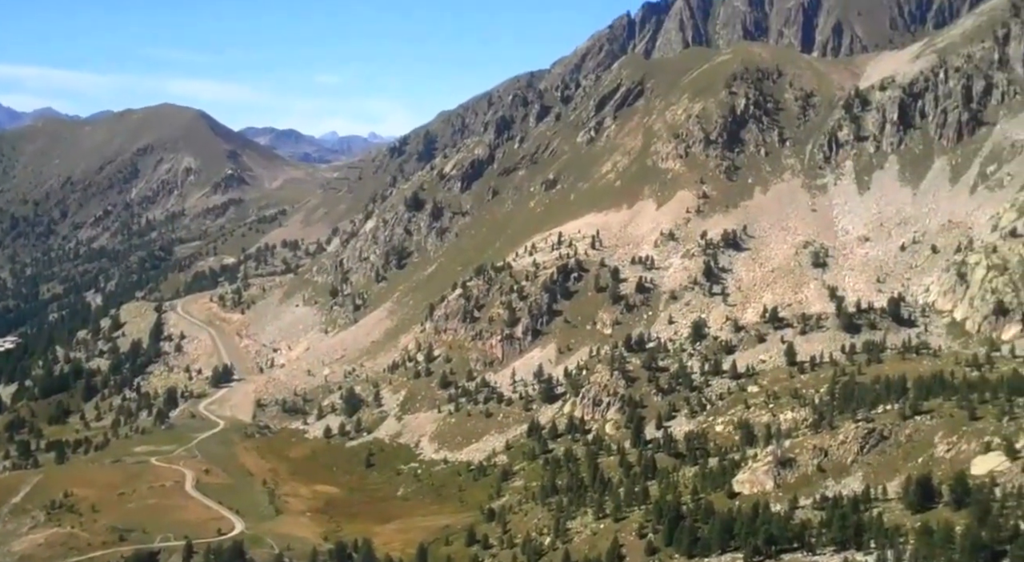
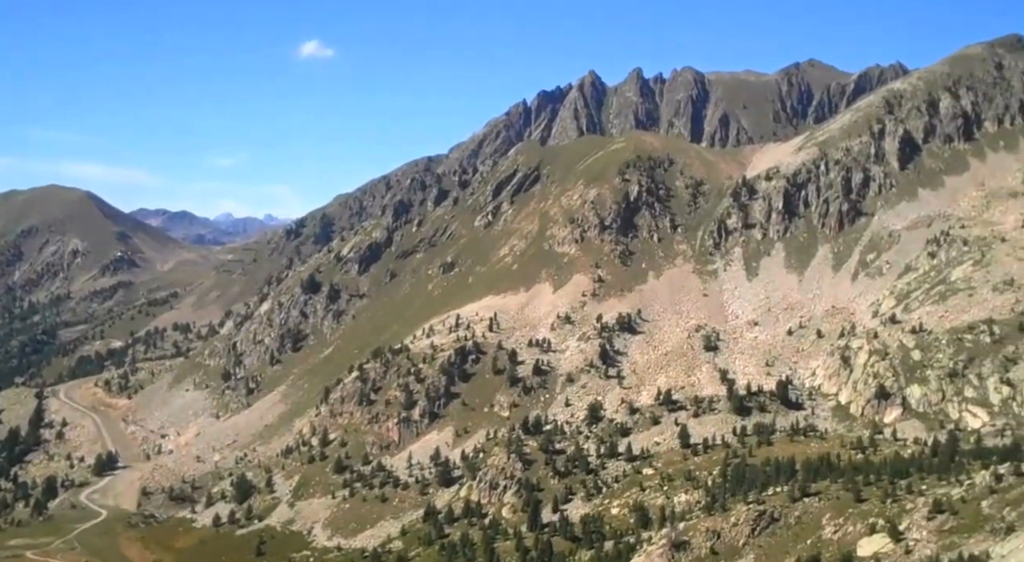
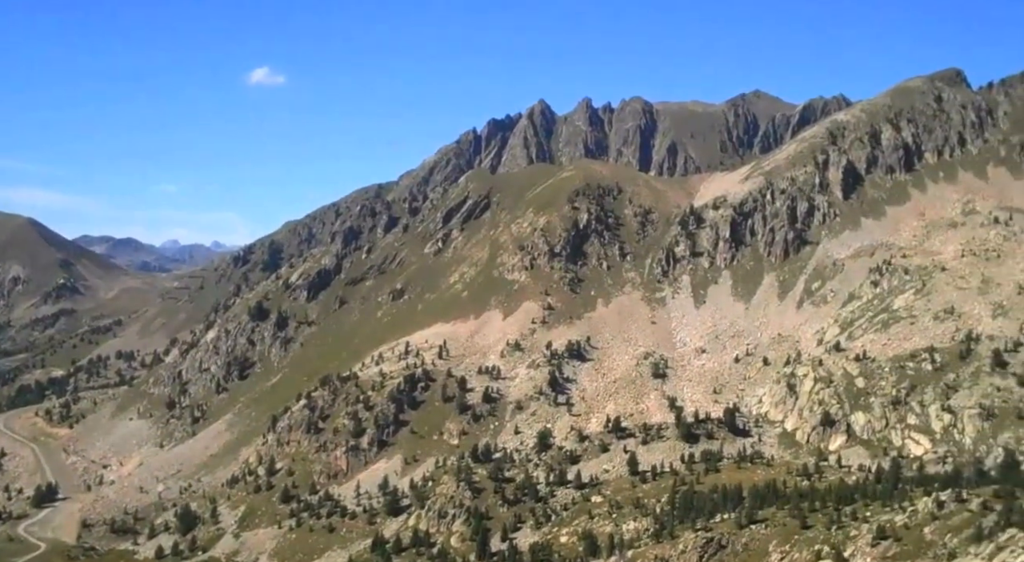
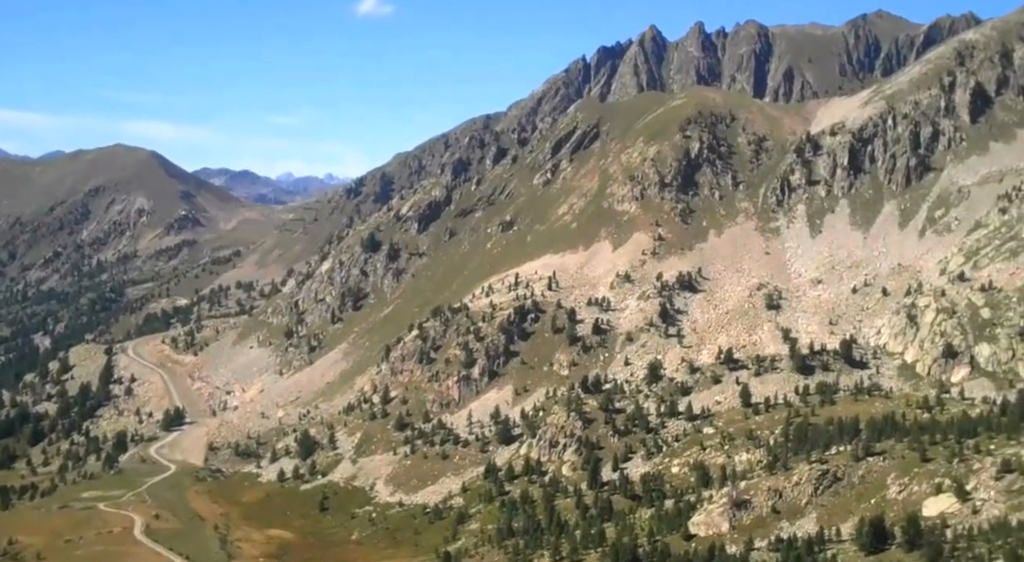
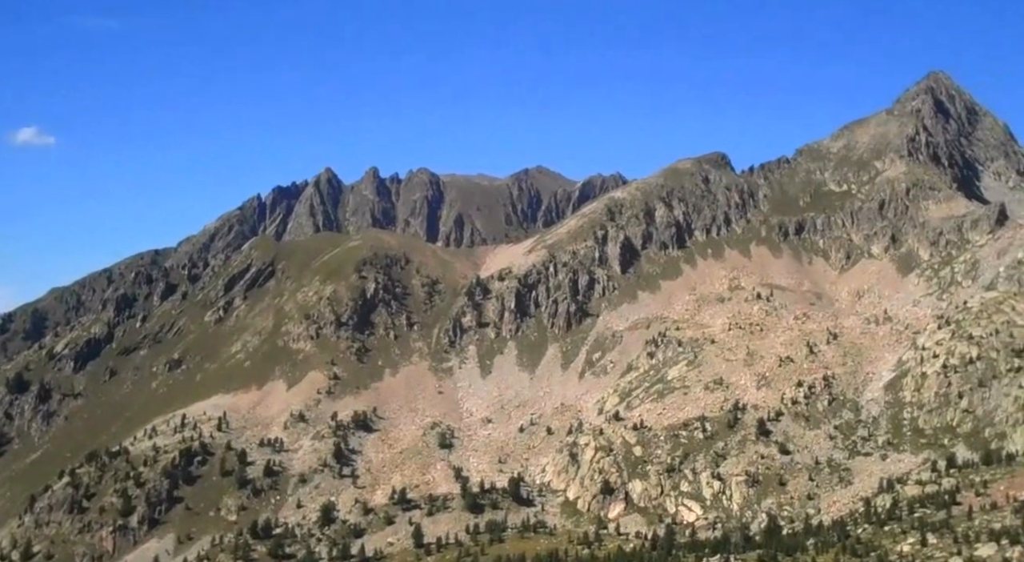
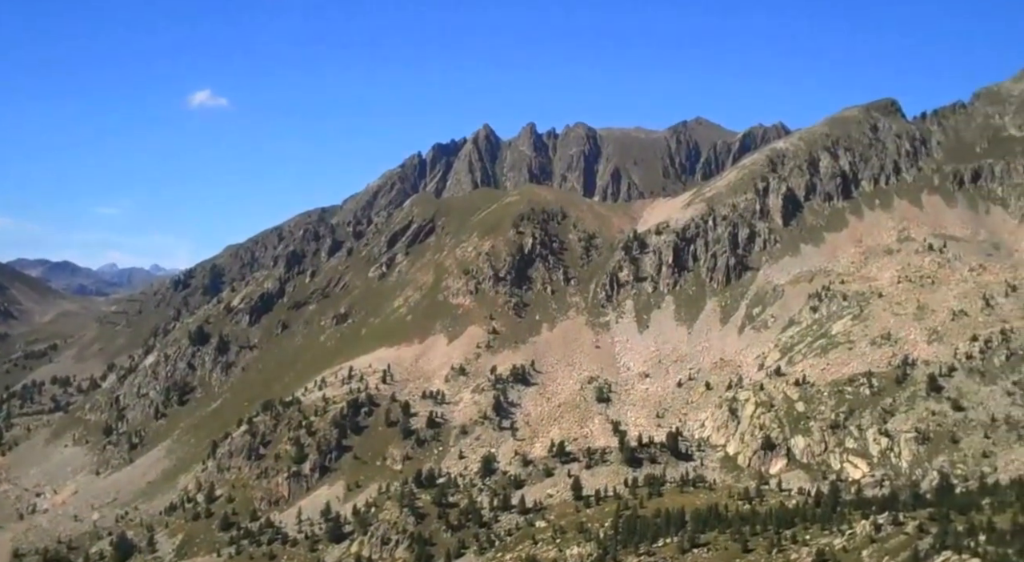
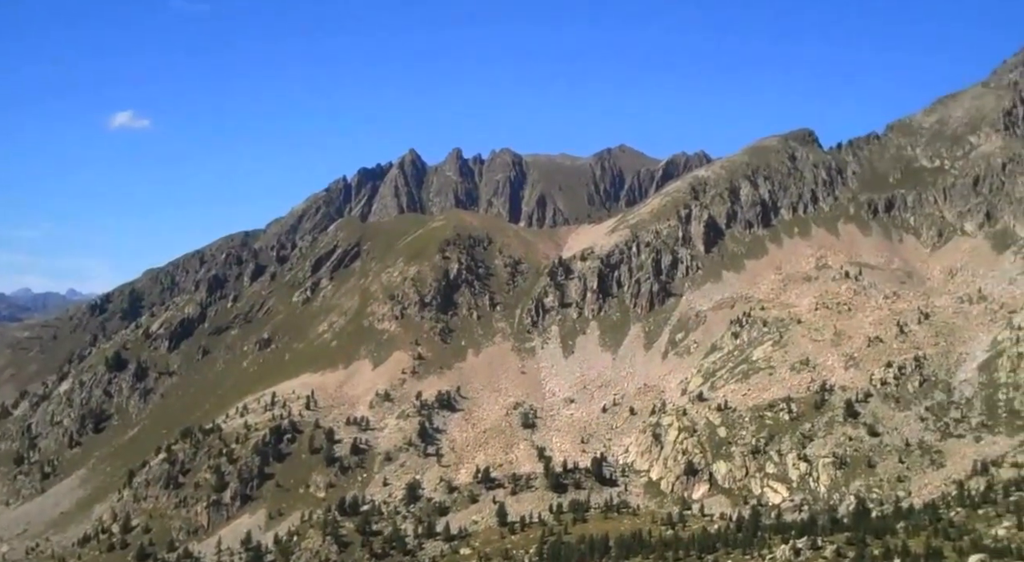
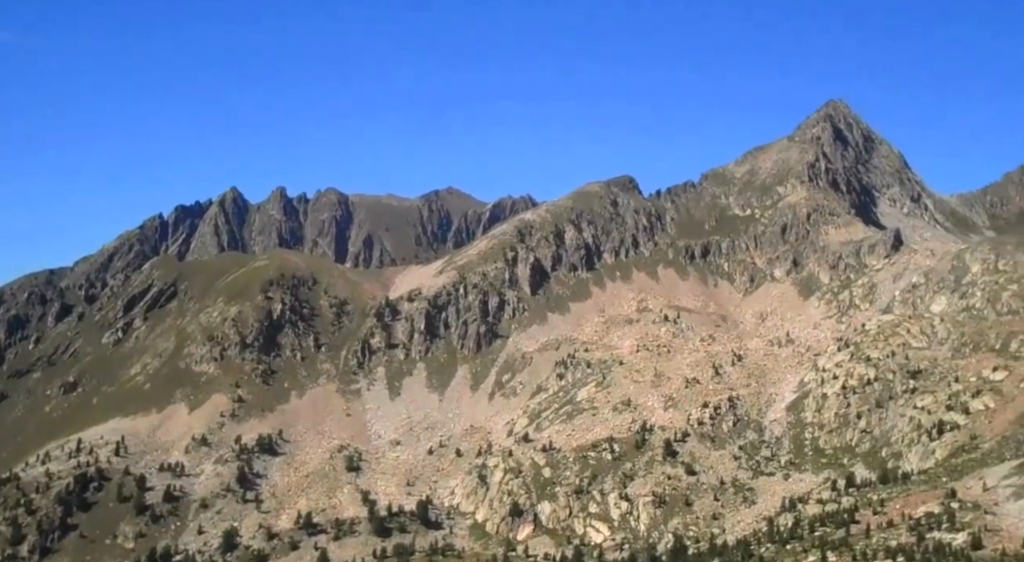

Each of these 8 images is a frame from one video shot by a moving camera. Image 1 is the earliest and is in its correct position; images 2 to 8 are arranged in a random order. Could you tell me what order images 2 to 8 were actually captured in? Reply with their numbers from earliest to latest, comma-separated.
4, 2, 3, 6, 7, 5, 8
